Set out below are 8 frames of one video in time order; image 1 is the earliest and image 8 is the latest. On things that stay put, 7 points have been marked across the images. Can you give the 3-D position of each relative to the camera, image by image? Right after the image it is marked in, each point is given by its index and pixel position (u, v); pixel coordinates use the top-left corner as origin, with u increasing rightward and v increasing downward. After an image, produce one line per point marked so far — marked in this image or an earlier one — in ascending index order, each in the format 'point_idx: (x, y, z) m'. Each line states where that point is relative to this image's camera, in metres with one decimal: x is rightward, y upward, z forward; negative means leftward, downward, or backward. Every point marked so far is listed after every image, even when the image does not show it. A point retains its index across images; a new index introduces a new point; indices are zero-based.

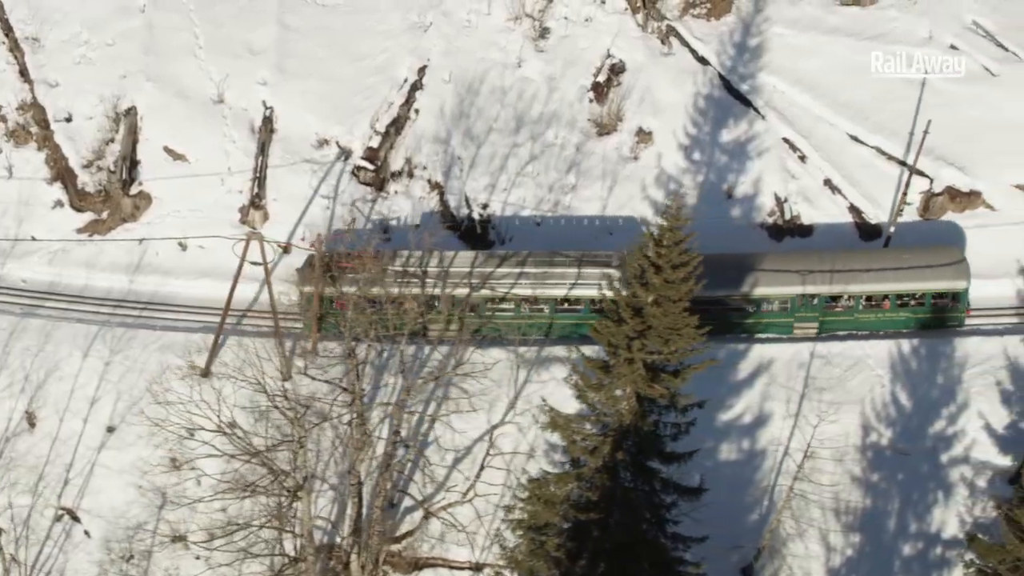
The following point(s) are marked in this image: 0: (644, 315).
0: (+1.6, -0.3, +17.4) m
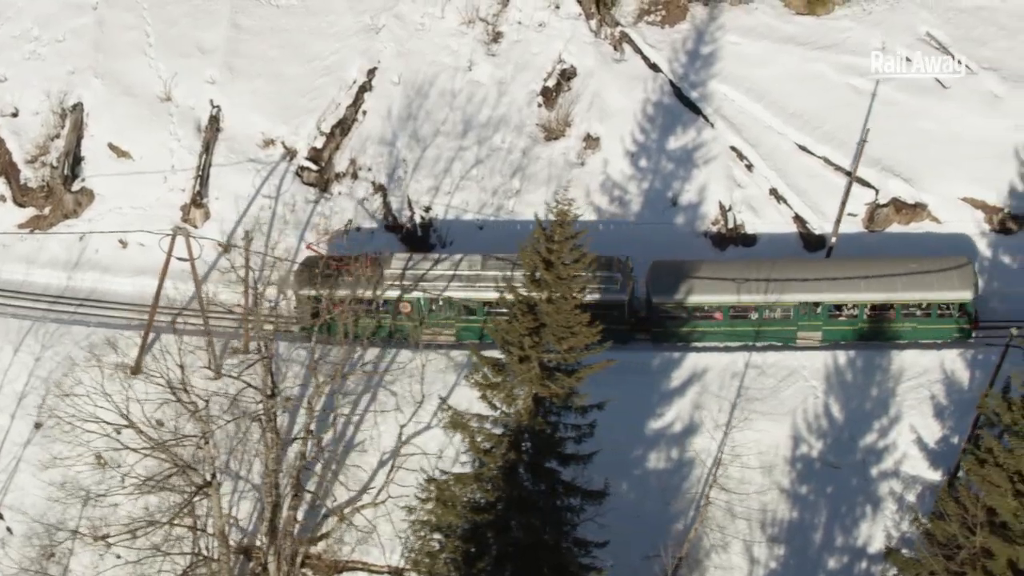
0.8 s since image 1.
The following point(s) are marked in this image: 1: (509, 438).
0: (+0.3, -0.3, +17.1) m
1: (0.0, -2.0, +17.9) m
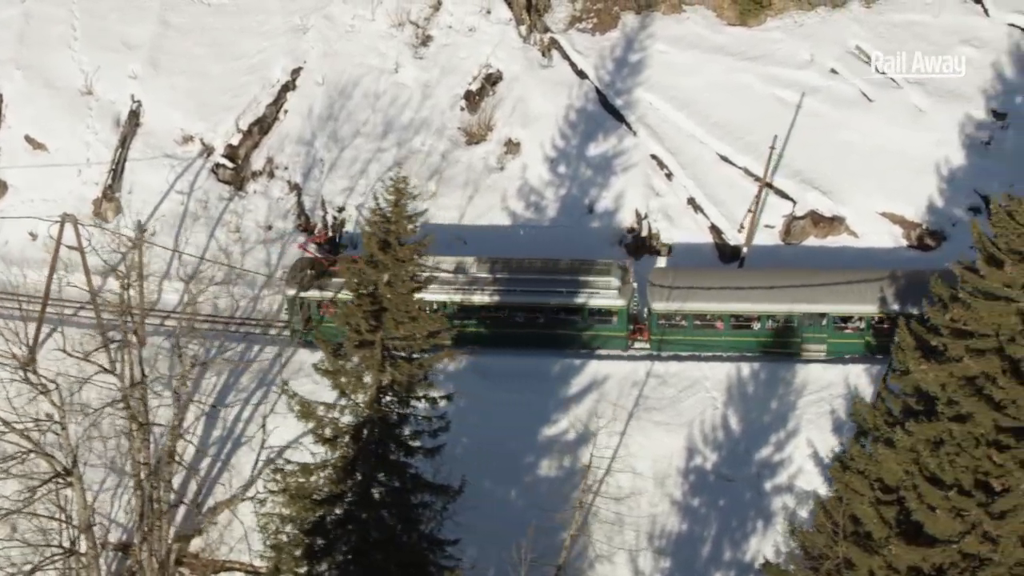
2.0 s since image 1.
0: (-1.6, -0.1, +16.5) m
1: (-2.0, -1.8, +17.3) m
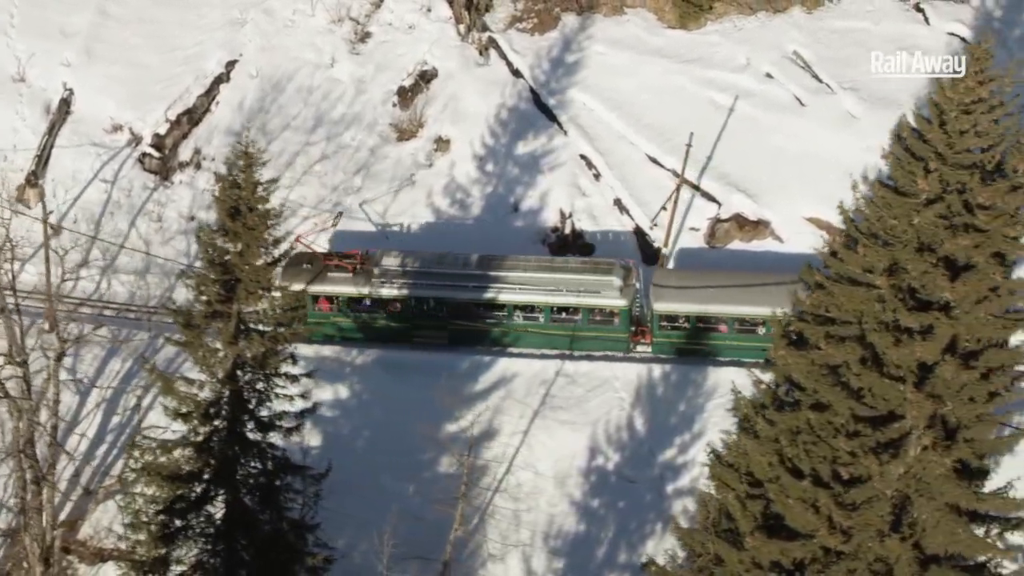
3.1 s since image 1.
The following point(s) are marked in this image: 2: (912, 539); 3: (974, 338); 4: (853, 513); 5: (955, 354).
0: (-3.3, +0.2, +16.1) m
1: (-3.7, -1.4, +16.8) m
2: (+4.3, -2.7, +15.2) m
3: (+4.7, -0.5, +14.1) m
4: (+3.7, -2.4, +14.9) m
5: (+4.6, -0.7, +14.2) m
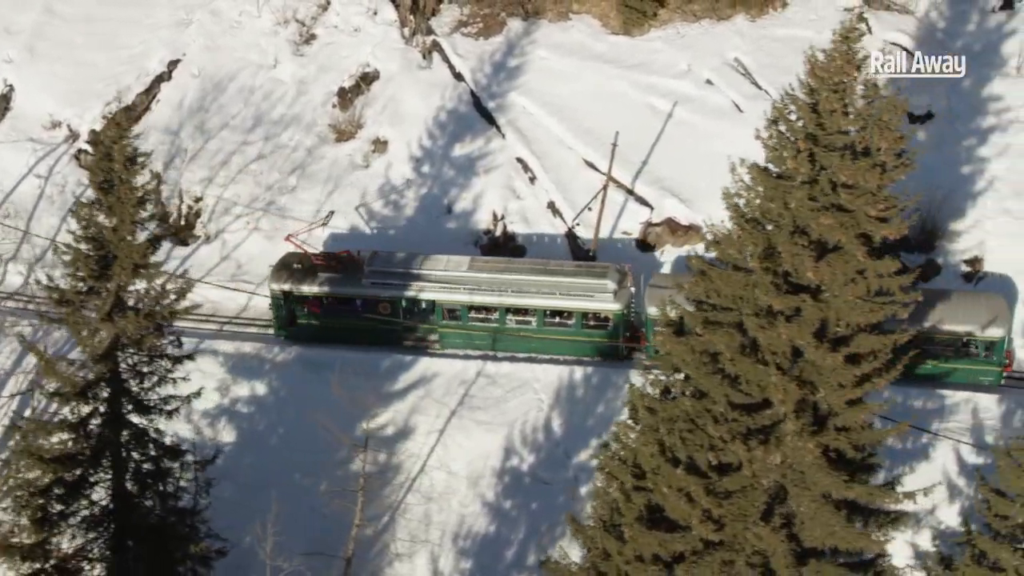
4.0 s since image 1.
0: (-4.7, +0.5, +15.8) m
1: (-5.1, -1.2, +16.5) m
2: (+2.9, -2.6, +14.8) m
3: (+3.3, -0.4, +13.7) m
4: (+2.2, -2.2, +14.5) m
5: (+3.2, -0.5, +13.9) m
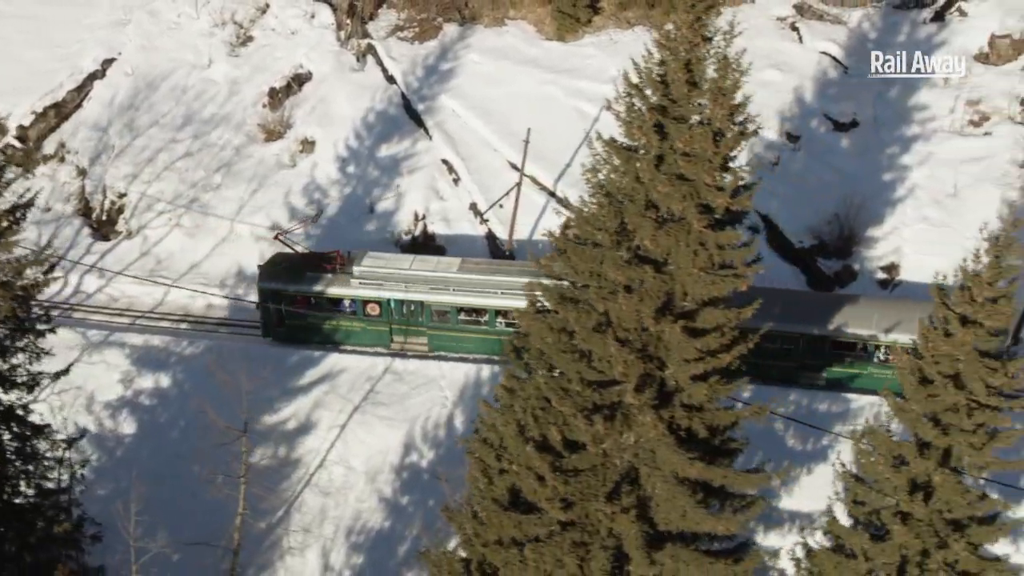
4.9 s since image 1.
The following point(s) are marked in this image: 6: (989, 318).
0: (-6.2, +0.9, +15.7) m
1: (-6.7, -0.8, +16.3) m
2: (+1.3, -2.4, +14.5) m
3: (+1.7, -0.1, +13.5) m
4: (+0.6, -2.0, +14.2) m
5: (+1.6, -0.2, +13.7) m
6: (+4.5, -0.3, +13.1) m
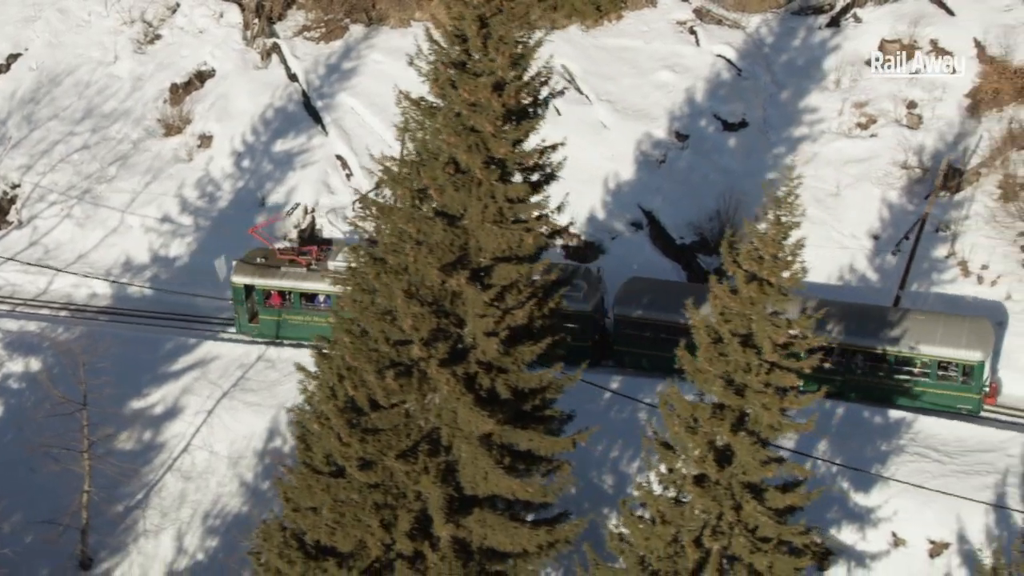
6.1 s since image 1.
0: (-8.3, +1.4, +15.5) m
1: (-8.8, -0.3, +16.1) m
2: (-0.8, -1.9, +14.4) m
3: (-0.3, +0.4, +13.4) m
4: (-1.5, -1.5, +14.1) m
5: (-0.5, +0.2, +13.6) m
6: (+2.5, +0.1, +13.1) m
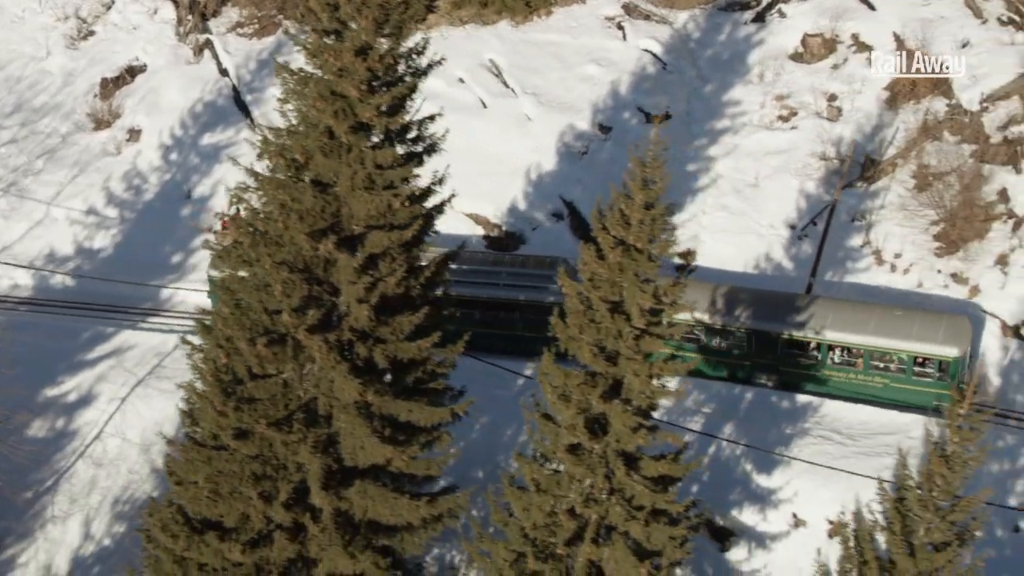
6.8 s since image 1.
0: (-9.6, +1.7, +15.5) m
1: (-10.1, 0.0, +16.1) m
2: (-2.1, -1.6, +14.4) m
3: (-1.5, +0.7, +13.5) m
4: (-2.7, -1.2, +14.1) m
5: (-1.7, +0.5, +13.6) m
6: (+1.2, +0.5, +13.1) m
